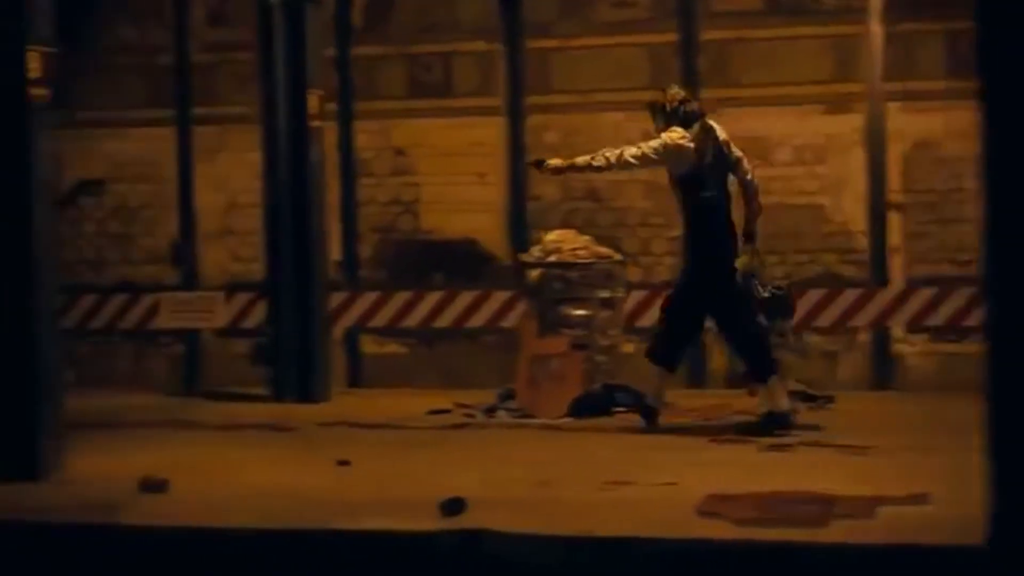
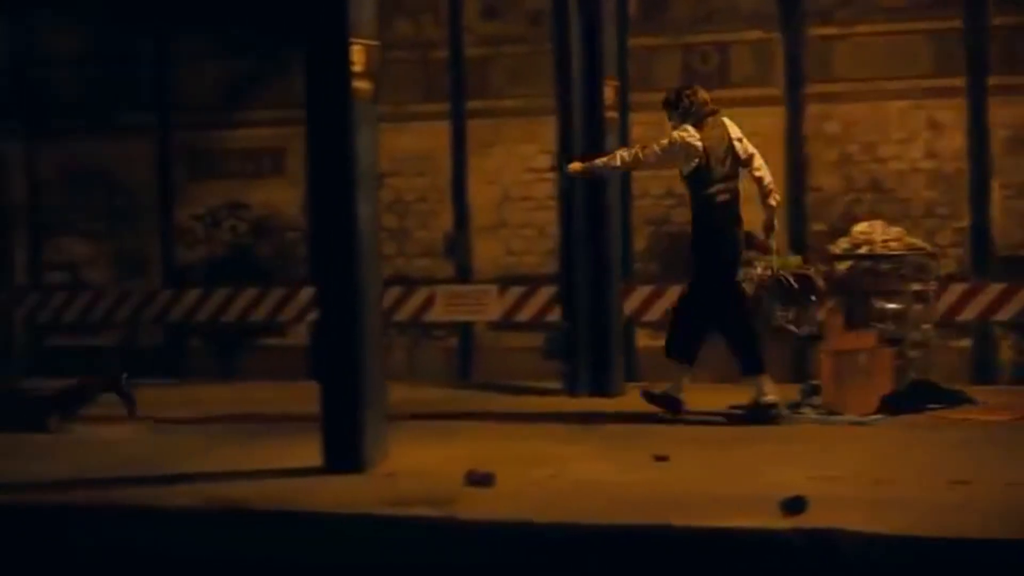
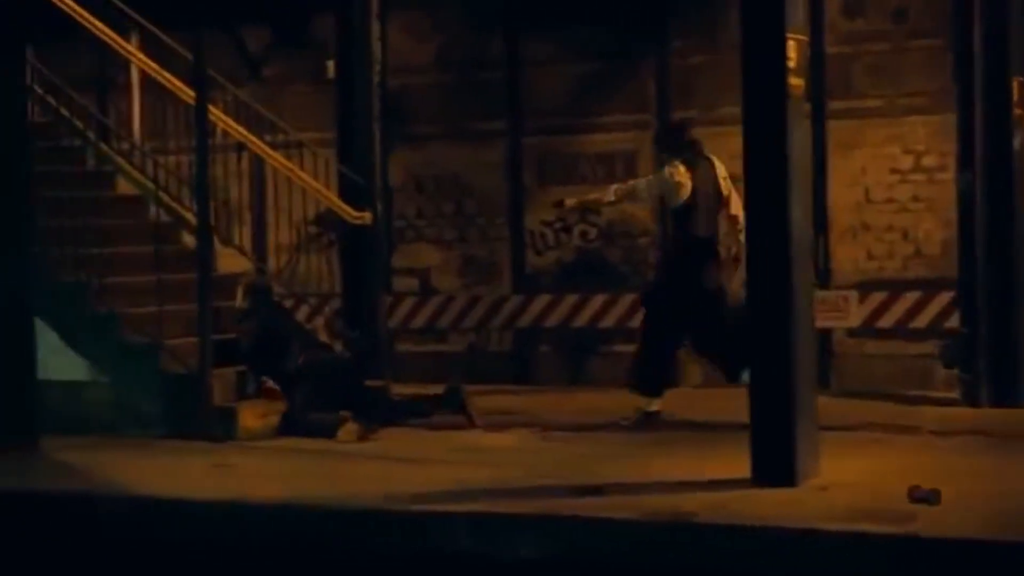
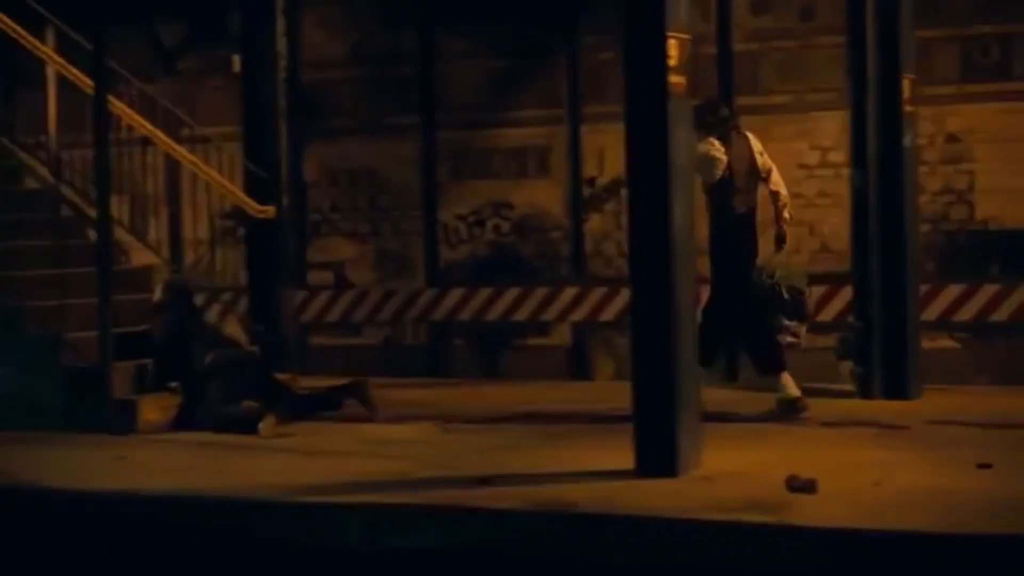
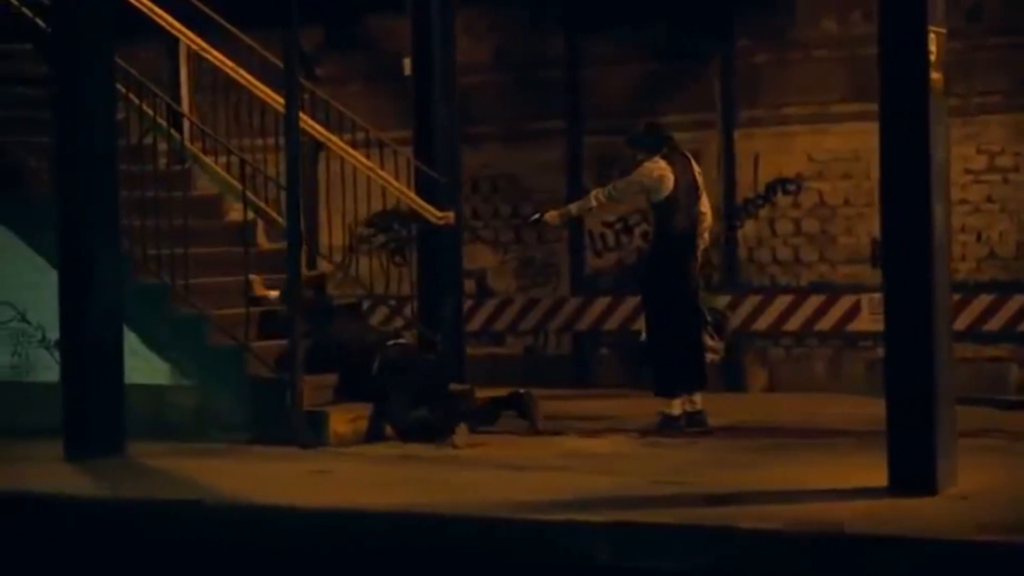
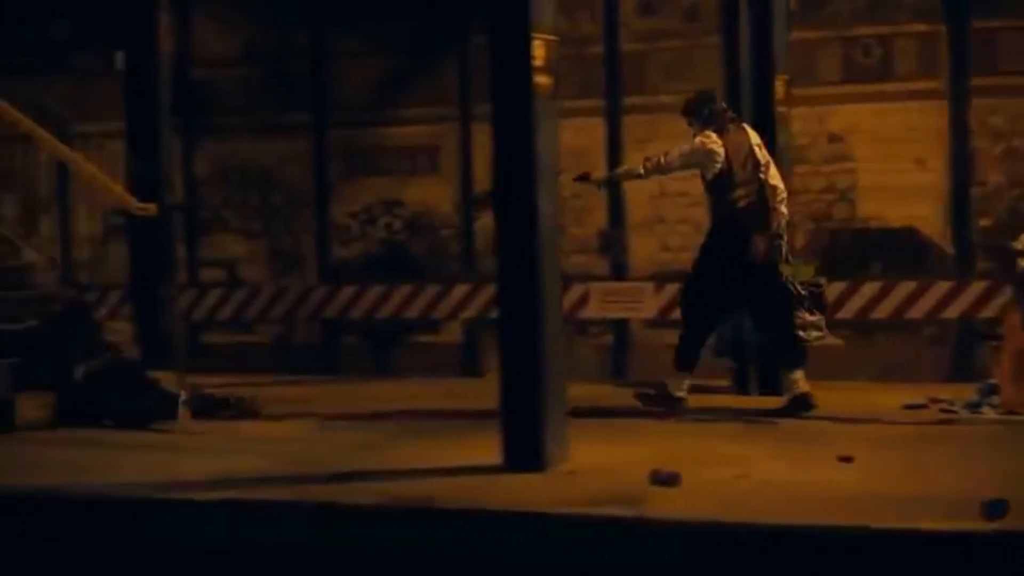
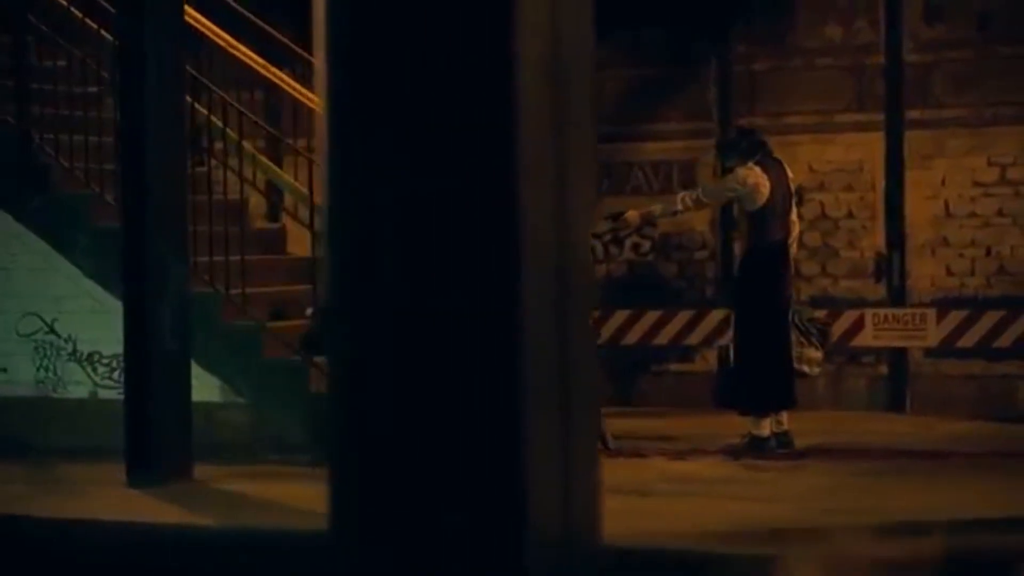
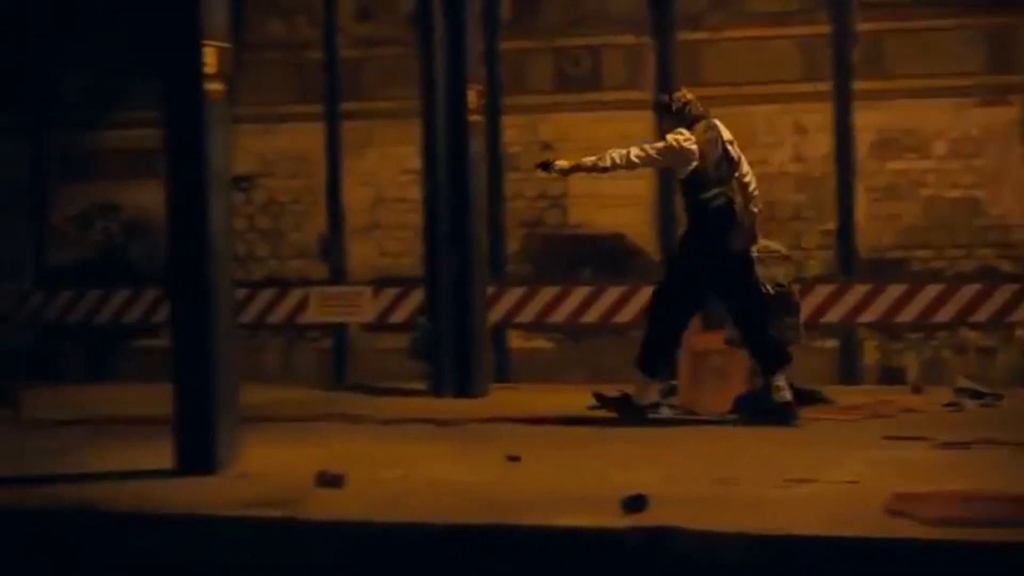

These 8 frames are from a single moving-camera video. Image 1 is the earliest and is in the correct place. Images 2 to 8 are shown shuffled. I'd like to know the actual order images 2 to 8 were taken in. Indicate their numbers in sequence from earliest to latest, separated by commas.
8, 2, 6, 4, 3, 5, 7
